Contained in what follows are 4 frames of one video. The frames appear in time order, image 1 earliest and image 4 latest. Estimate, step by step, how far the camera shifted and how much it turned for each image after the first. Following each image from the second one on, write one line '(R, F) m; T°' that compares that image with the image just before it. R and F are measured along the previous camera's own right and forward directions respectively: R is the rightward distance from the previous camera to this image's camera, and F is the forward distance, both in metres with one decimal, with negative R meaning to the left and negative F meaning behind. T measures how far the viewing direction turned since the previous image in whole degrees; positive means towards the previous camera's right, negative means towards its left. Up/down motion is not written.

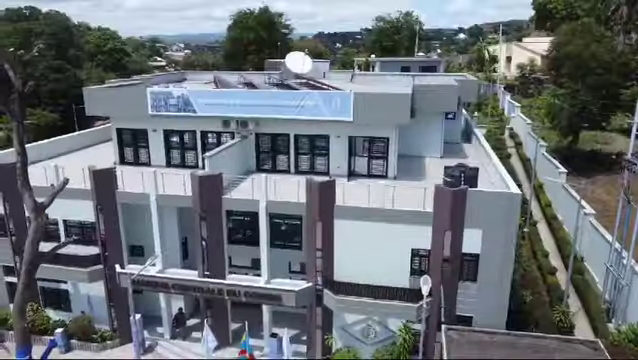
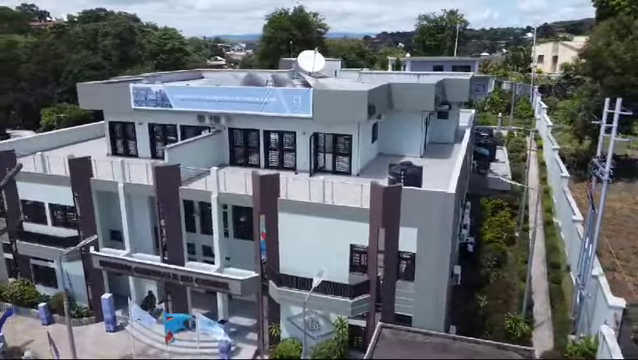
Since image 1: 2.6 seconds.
(+4.8, -0.2) m; -7°
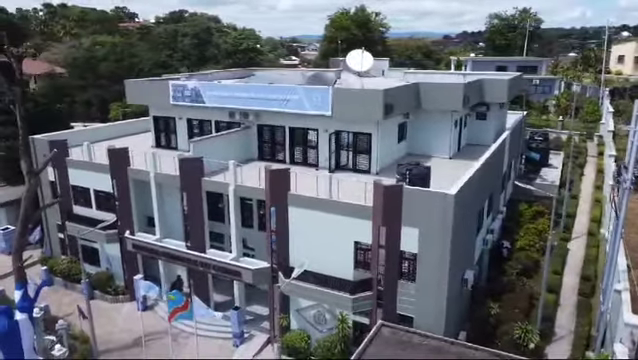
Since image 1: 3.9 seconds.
(+2.7, -0.2) m; -9°
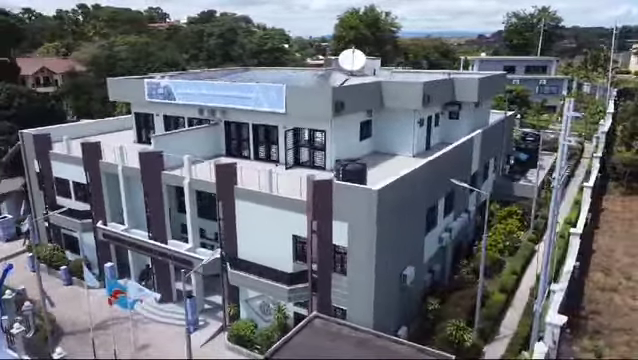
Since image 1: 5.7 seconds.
(+3.9, -0.5) m; -4°
